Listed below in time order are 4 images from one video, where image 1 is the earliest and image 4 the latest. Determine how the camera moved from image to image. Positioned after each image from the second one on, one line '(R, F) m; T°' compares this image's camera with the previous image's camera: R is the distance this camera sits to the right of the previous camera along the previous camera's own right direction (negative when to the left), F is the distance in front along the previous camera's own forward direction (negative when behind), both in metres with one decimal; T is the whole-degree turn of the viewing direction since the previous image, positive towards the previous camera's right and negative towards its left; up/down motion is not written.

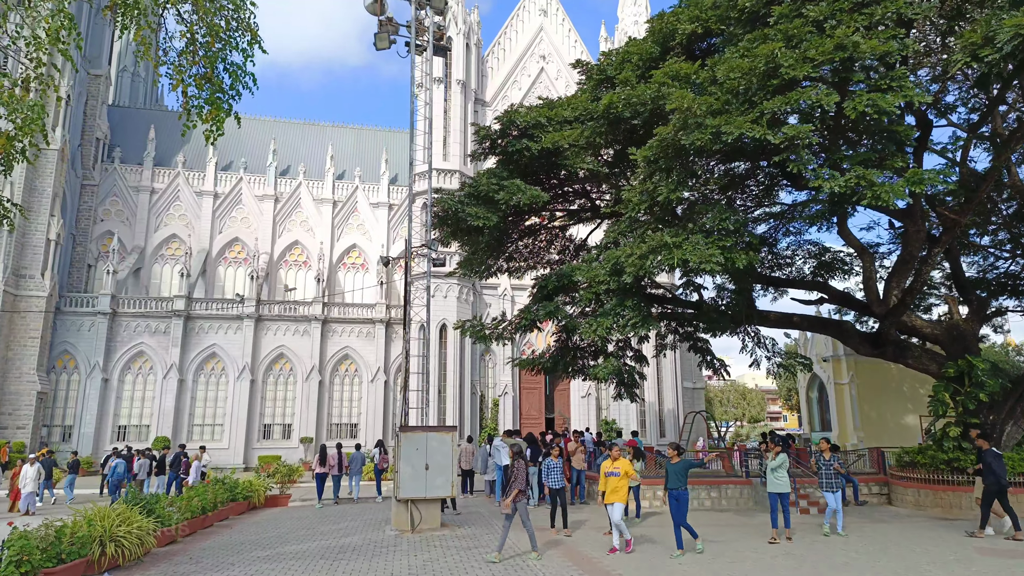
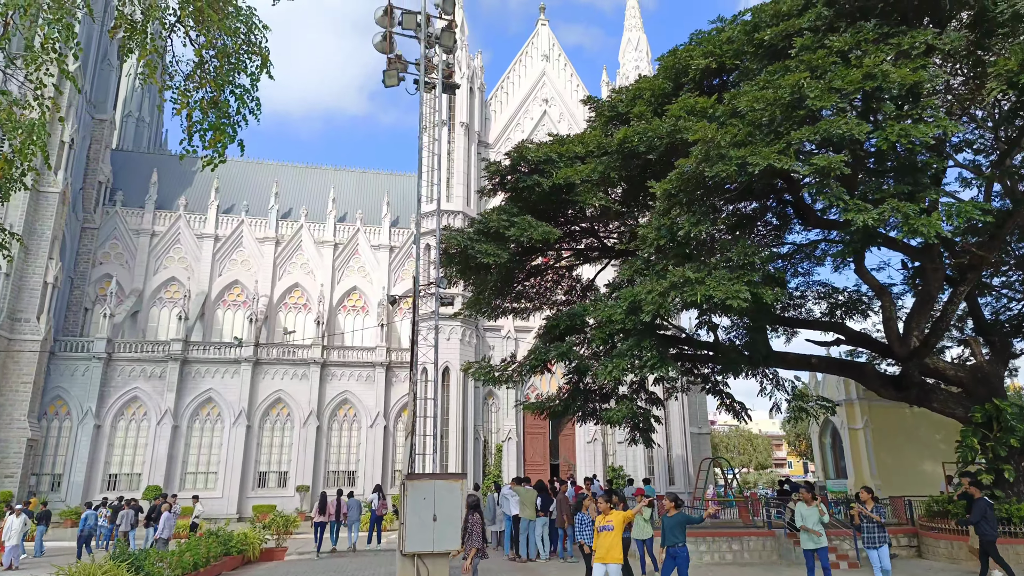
(-0.2, +0.4) m; 0°
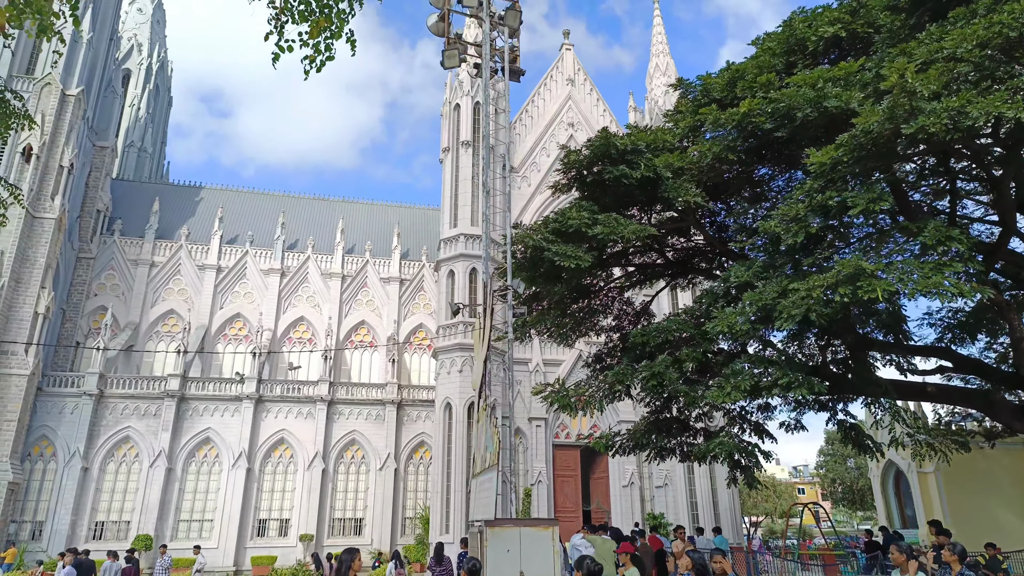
(-1.3, +1.7) m; +1°
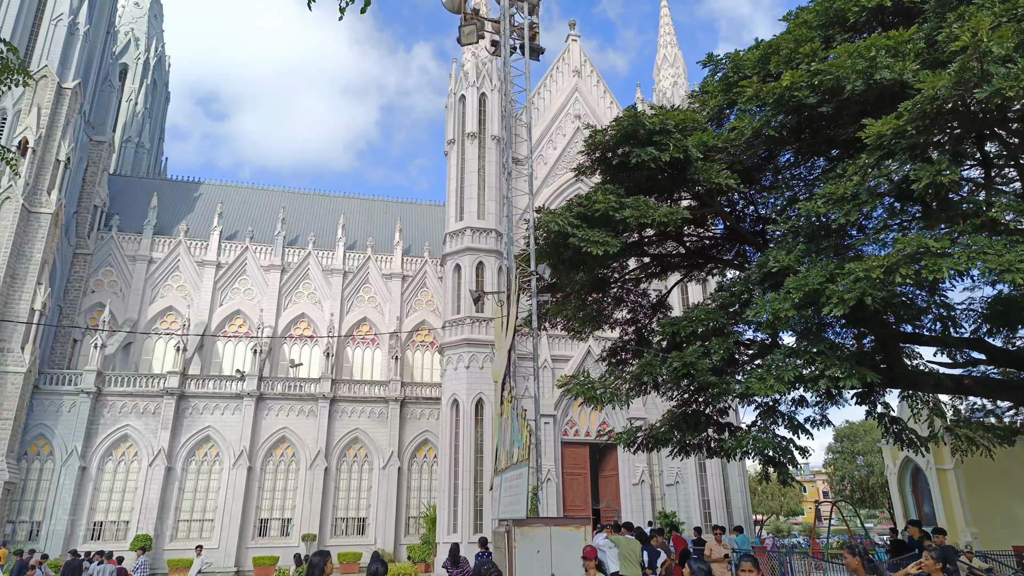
(-0.3, +0.5) m; 0°
